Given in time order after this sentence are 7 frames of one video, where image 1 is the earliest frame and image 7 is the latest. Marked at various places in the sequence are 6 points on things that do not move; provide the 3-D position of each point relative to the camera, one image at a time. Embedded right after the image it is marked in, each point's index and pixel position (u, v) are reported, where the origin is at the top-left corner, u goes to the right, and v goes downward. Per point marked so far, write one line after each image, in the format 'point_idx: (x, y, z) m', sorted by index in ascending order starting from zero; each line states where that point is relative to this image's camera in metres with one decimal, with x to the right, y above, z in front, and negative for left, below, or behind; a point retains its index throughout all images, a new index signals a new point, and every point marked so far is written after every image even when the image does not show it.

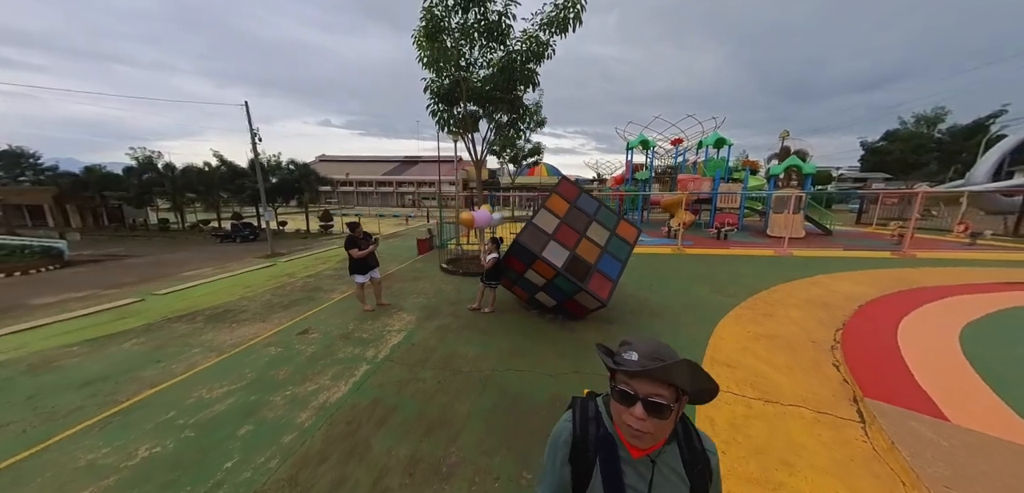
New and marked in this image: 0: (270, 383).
0: (-2.7, -1.5, +3.5) m
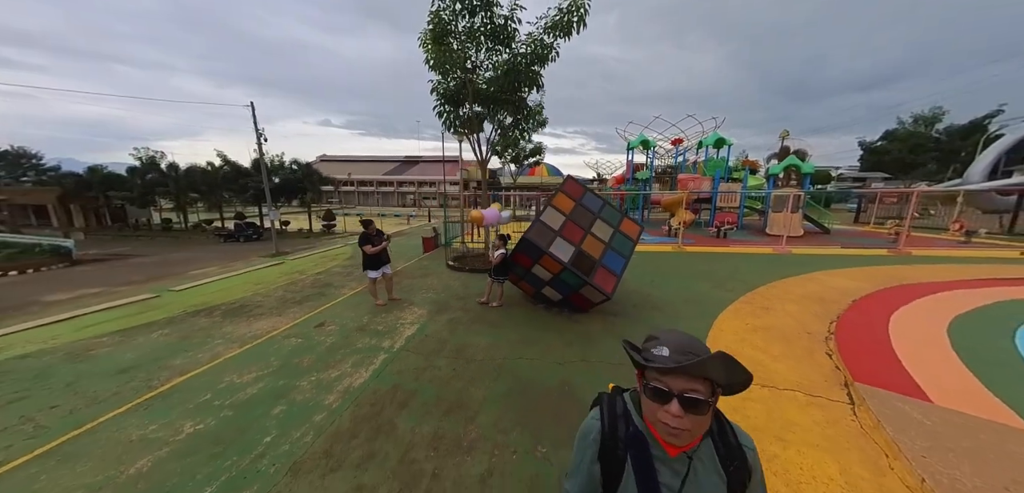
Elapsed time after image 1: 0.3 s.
0: (-2.6, -1.5, +3.7) m
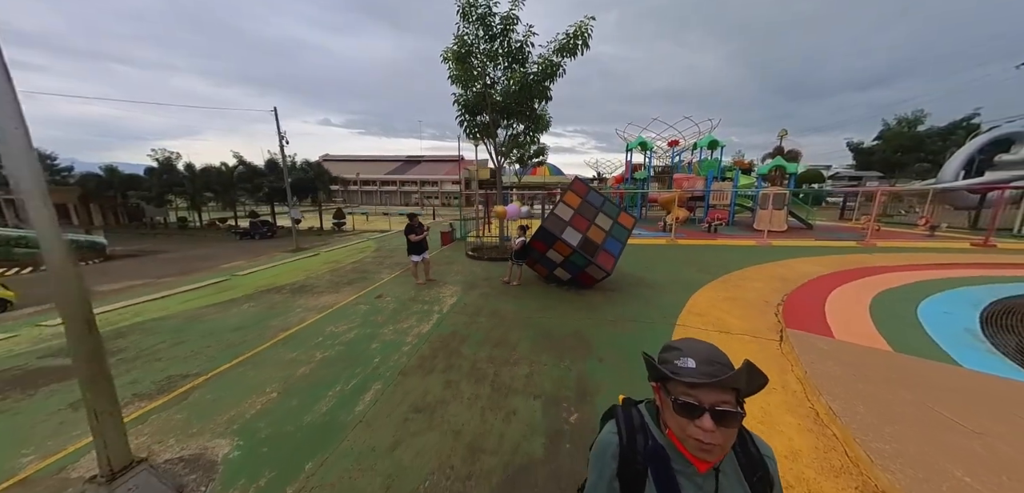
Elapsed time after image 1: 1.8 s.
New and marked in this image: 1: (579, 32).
0: (-2.2, -1.2, +4.9) m
1: (+1.8, +5.9, +8.5) m
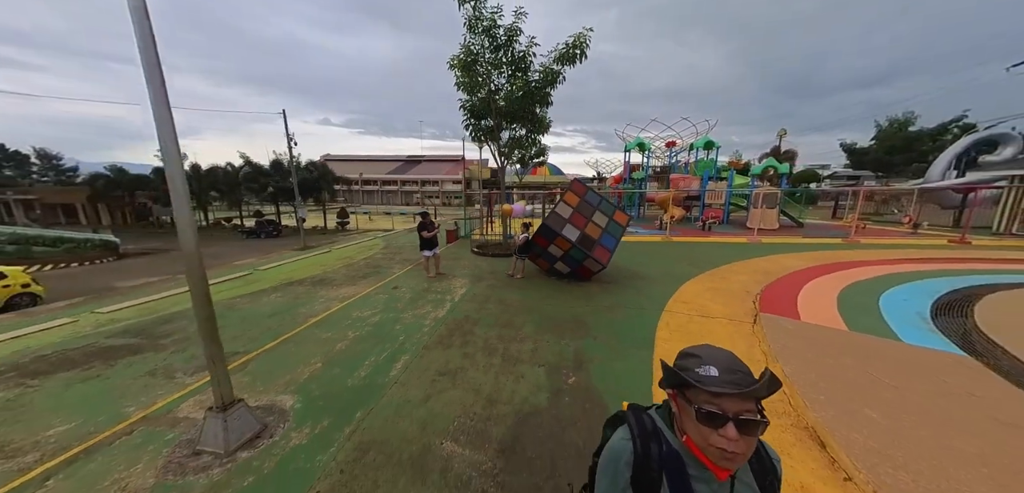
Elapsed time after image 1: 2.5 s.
0: (-2.1, -1.1, +5.5) m
1: (+1.9, +6.0, +9.0) m
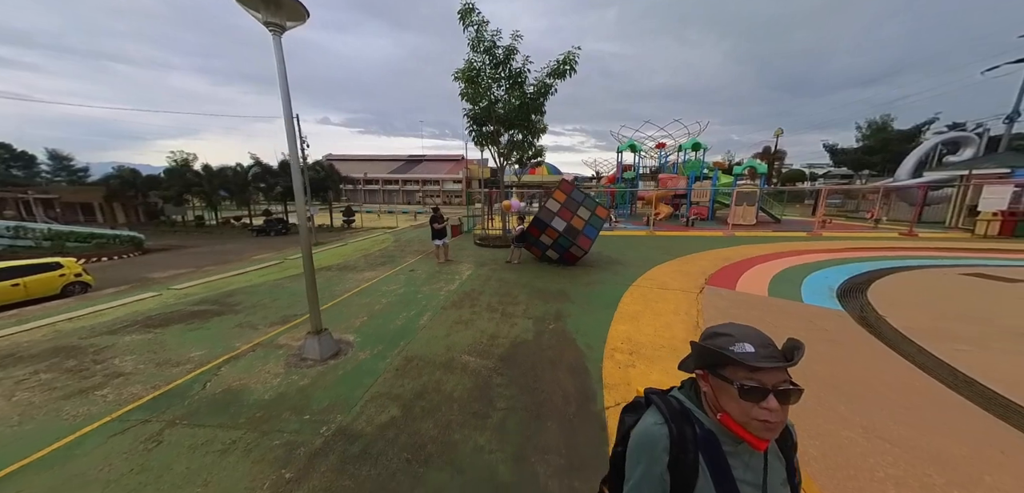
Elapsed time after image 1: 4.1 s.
0: (-2.2, -0.9, +6.8) m
1: (+1.9, +6.3, +10.3) m
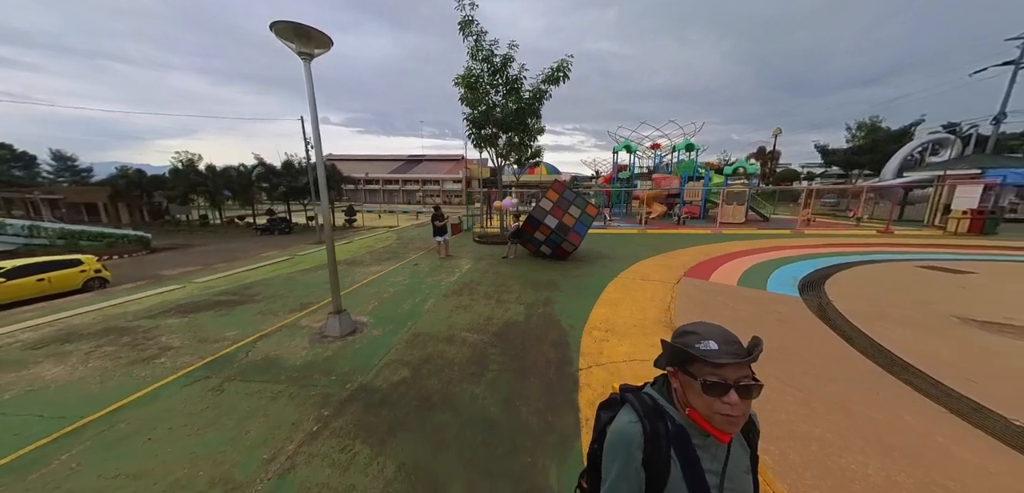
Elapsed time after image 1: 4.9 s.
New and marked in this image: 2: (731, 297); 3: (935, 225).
0: (-2.3, -0.7, +7.5) m
1: (+1.7, +6.4, +11.0) m
2: (+4.3, -1.0, +6.0) m
3: (+18.4, +0.9, +13.3) m
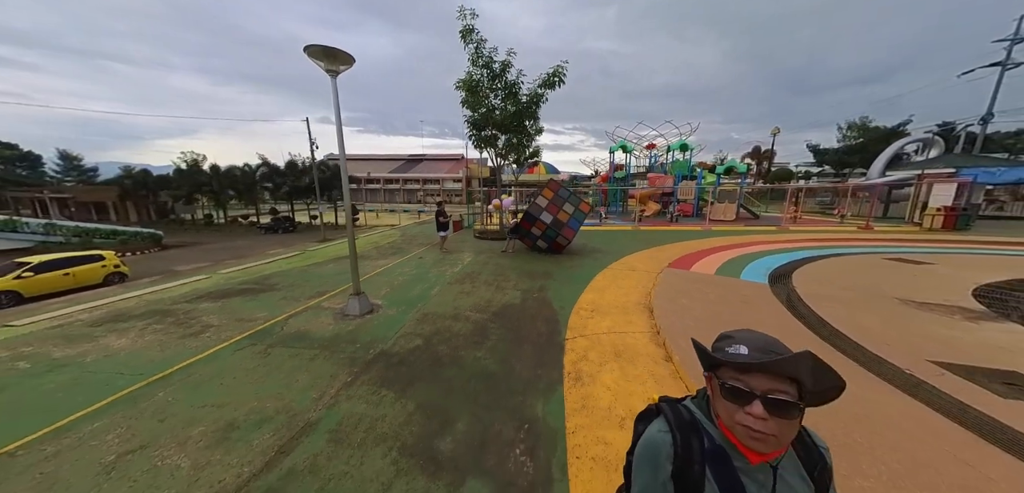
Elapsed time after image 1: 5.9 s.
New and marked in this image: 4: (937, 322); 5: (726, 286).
0: (-2.3, -0.6, +8.1) m
1: (+1.7, +6.6, +11.6) m
2: (+4.2, -0.8, +6.6) m
3: (+18.3, +1.1, +14.0) m
4: (+6.5, -1.2, +4.7) m
5: (+4.6, -0.8, +6.5) m
